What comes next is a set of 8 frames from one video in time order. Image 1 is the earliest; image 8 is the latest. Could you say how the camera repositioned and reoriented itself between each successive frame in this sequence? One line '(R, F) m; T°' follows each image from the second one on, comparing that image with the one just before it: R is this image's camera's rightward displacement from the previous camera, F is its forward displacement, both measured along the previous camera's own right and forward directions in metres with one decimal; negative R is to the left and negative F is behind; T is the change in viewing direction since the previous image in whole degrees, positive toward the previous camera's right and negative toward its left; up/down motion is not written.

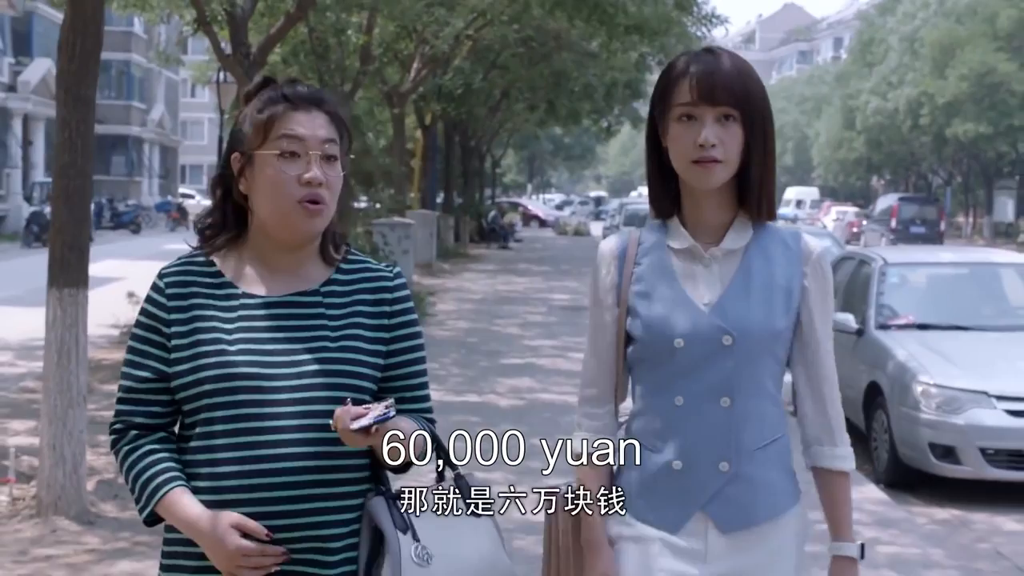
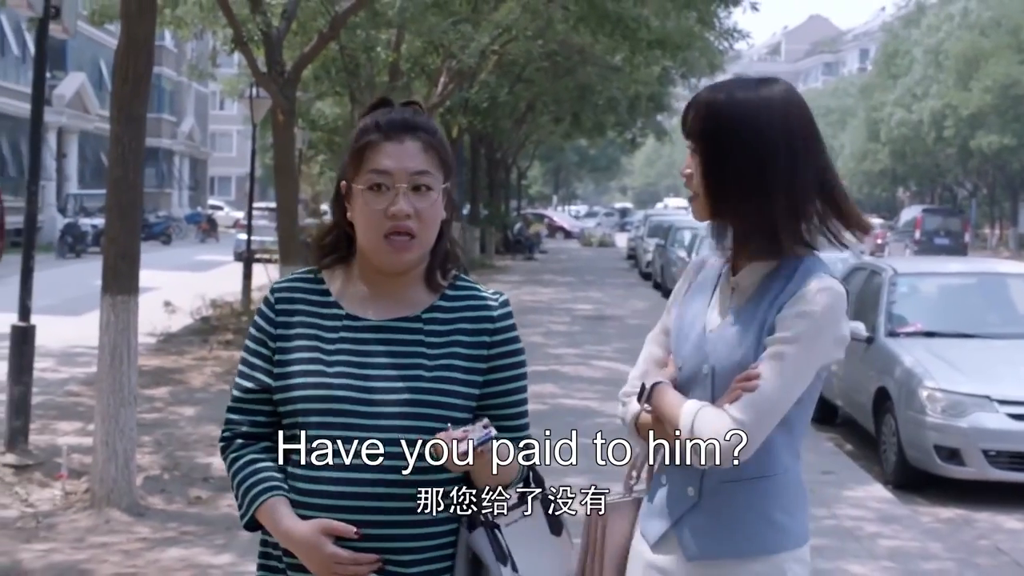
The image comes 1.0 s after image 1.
(0.0, -0.4) m; -1°
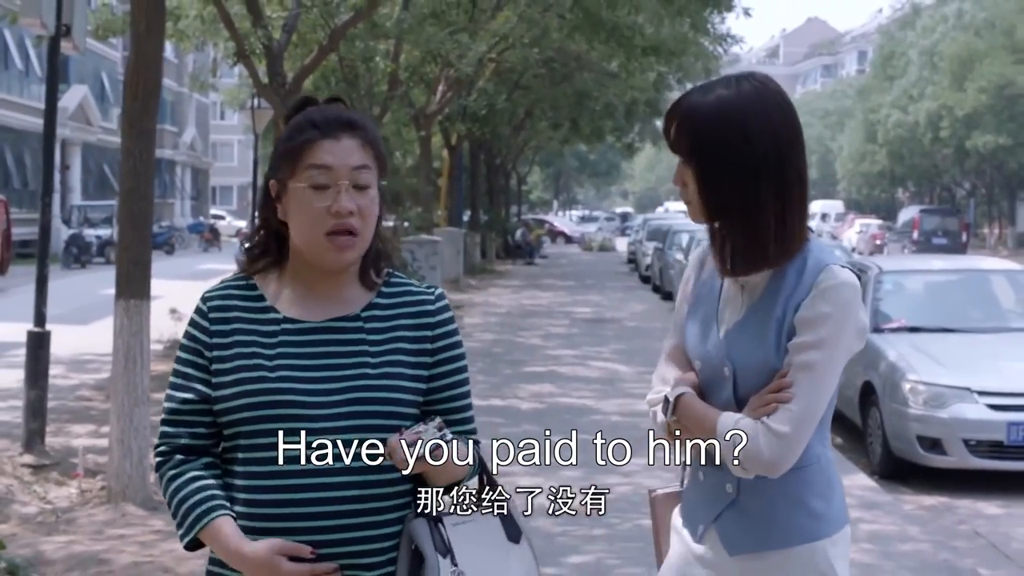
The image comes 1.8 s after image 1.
(0.0, -0.3) m; 0°
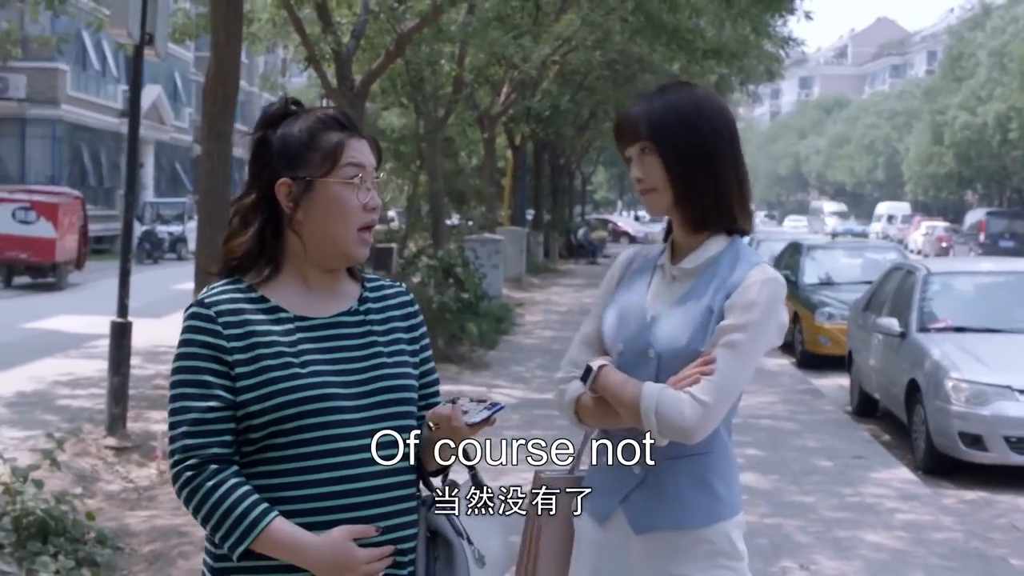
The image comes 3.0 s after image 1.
(+0.1, -0.4) m; -3°
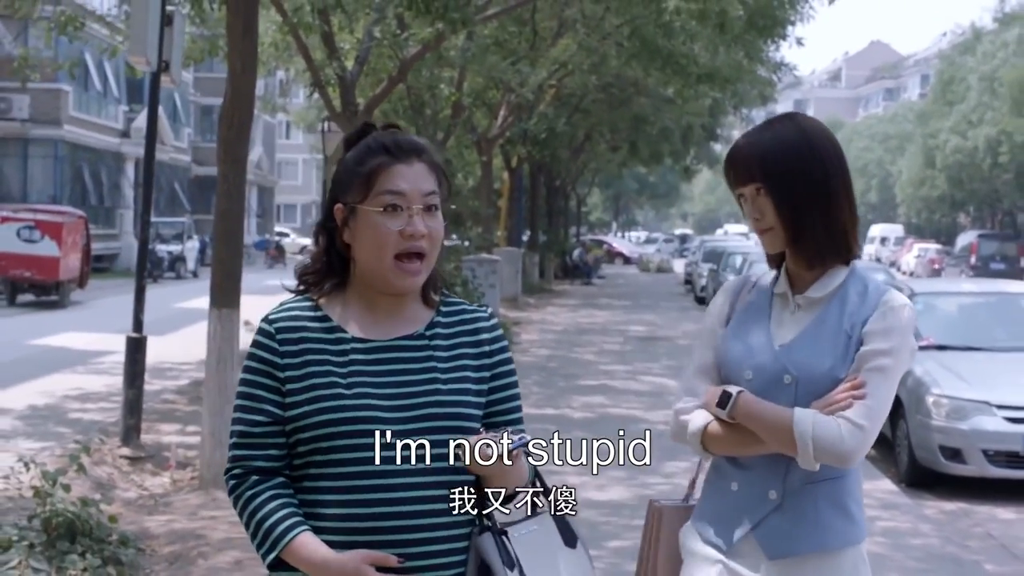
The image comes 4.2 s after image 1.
(0.0, -0.4) m; 0°
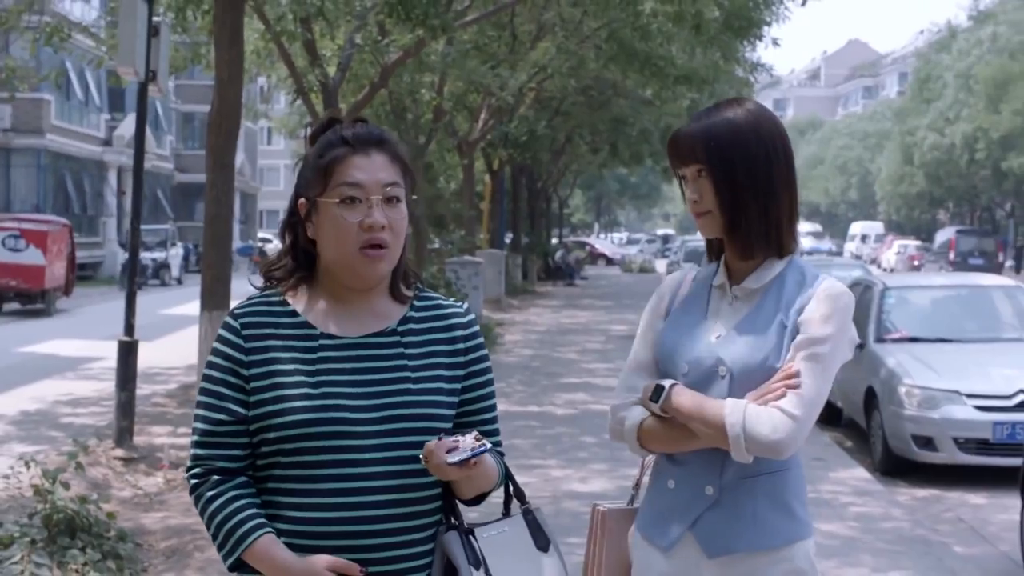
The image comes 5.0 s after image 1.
(0.0, -0.2) m; +1°
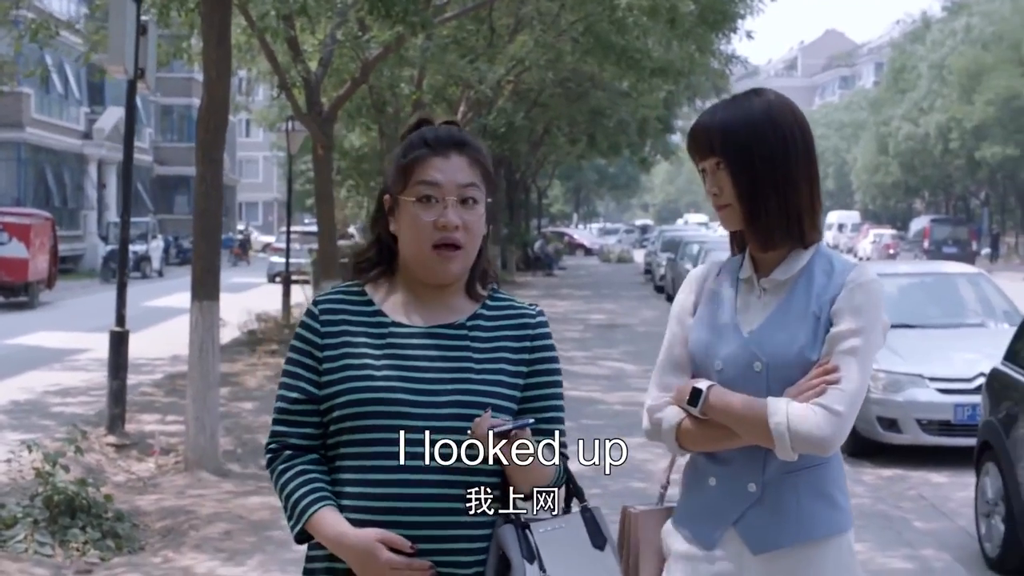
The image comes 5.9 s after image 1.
(0.0, -0.3) m; +1°
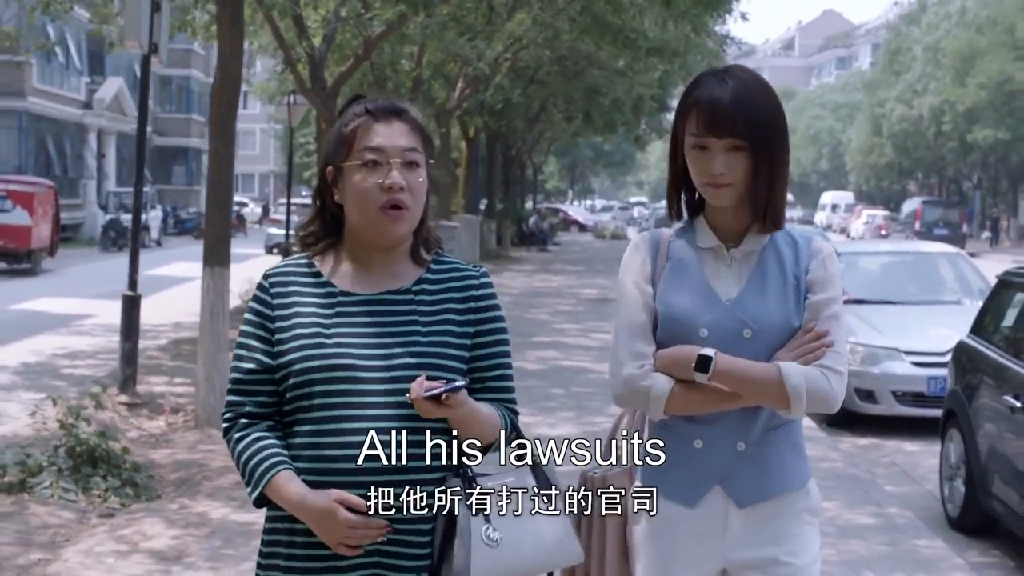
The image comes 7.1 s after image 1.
(0.0, -0.5) m; 0°
